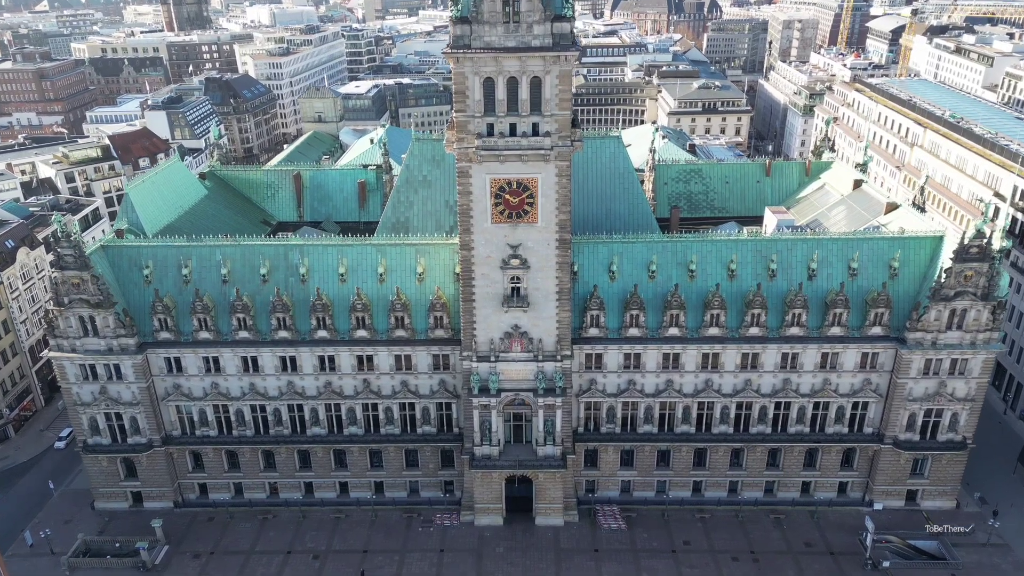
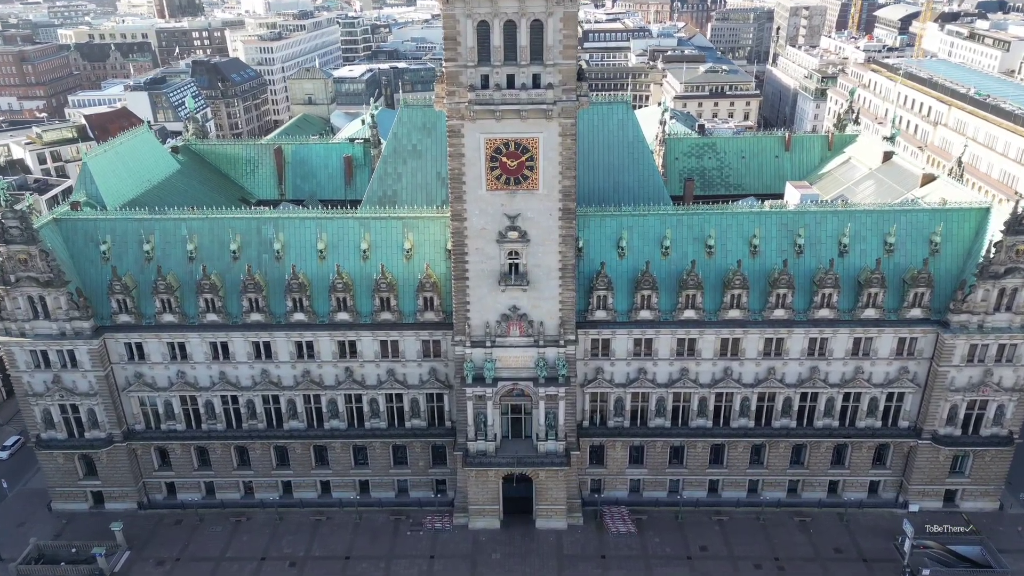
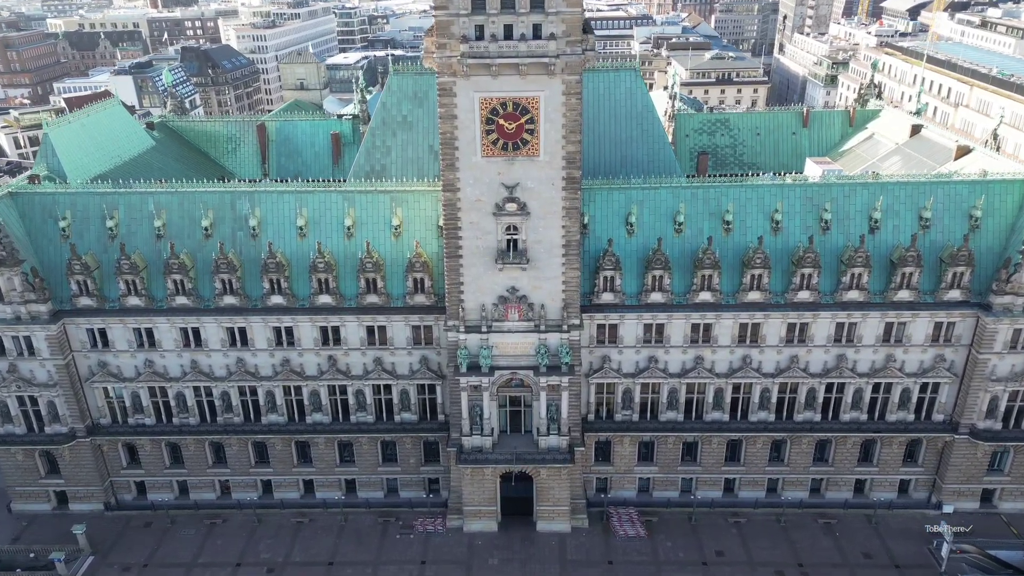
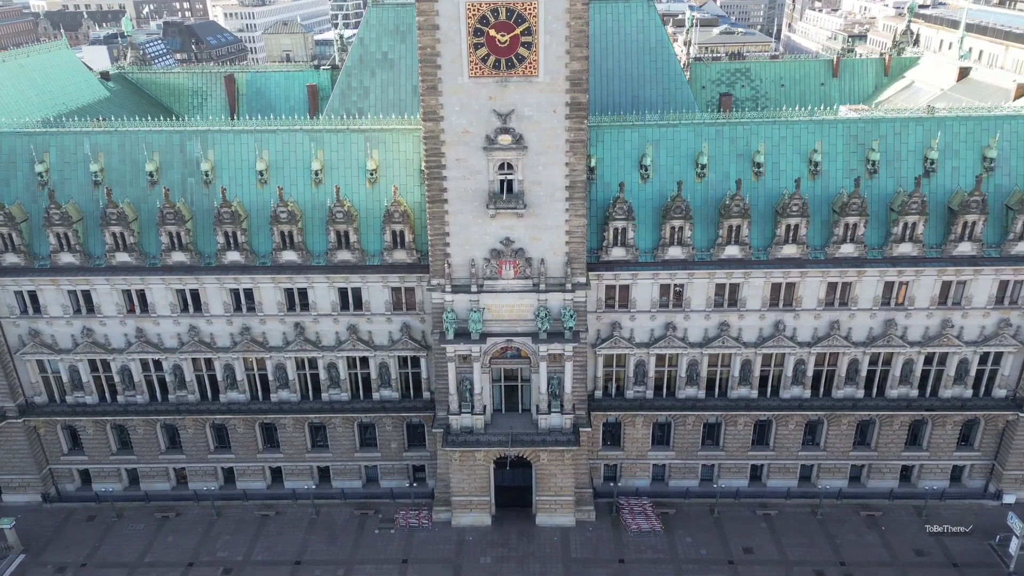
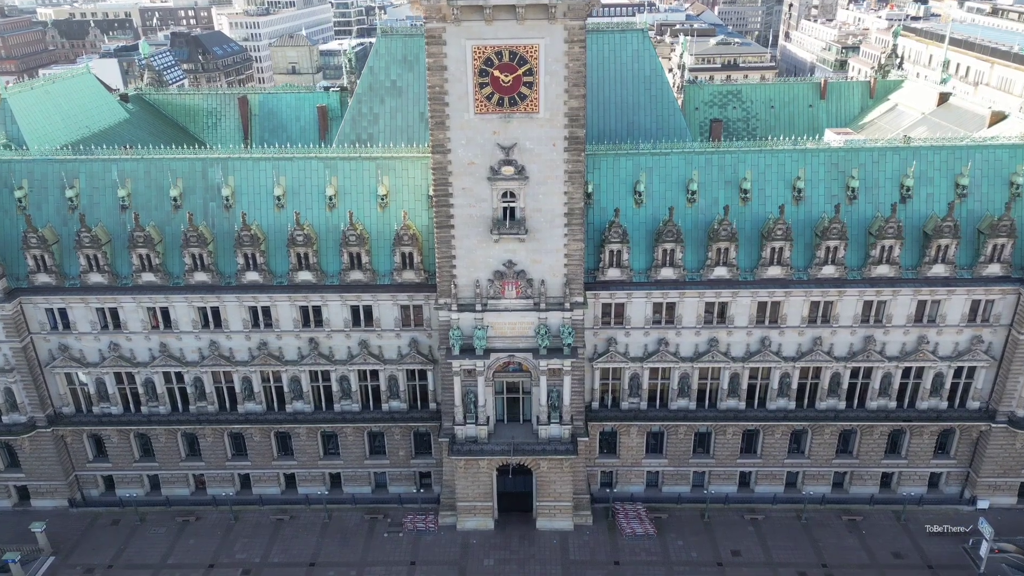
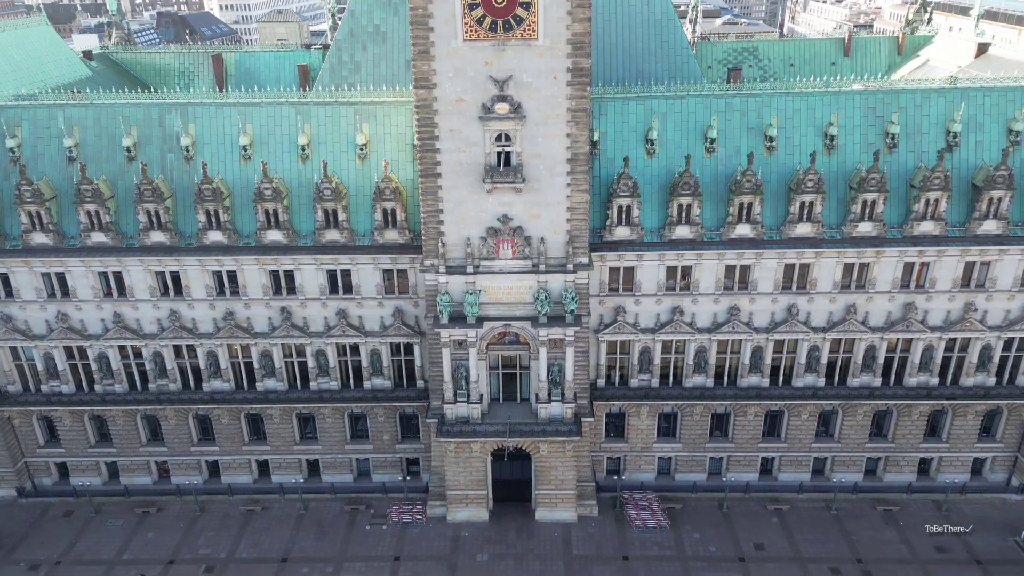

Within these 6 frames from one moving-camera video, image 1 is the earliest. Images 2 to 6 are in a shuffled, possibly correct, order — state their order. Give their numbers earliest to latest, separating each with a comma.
2, 3, 5, 4, 6
